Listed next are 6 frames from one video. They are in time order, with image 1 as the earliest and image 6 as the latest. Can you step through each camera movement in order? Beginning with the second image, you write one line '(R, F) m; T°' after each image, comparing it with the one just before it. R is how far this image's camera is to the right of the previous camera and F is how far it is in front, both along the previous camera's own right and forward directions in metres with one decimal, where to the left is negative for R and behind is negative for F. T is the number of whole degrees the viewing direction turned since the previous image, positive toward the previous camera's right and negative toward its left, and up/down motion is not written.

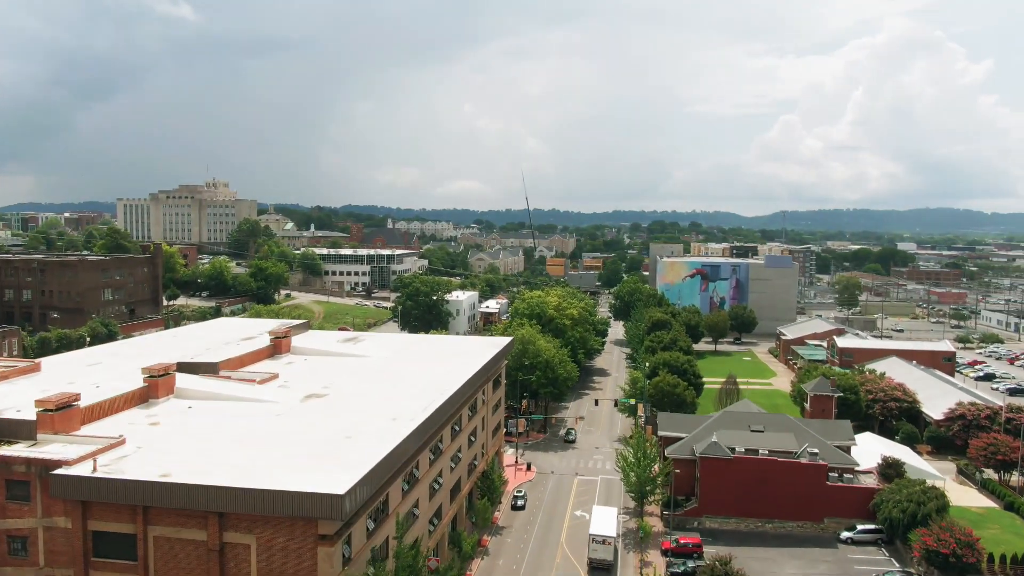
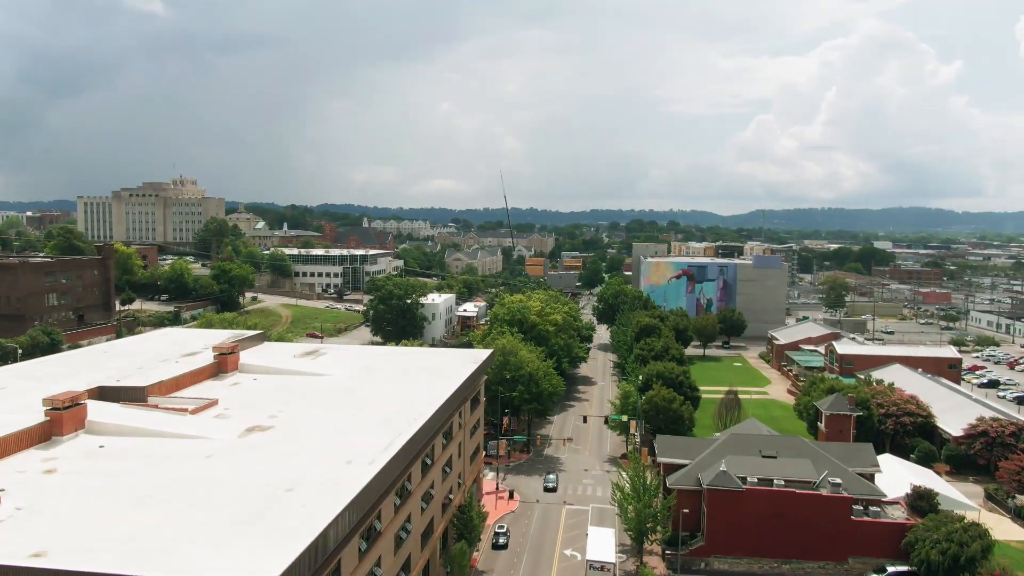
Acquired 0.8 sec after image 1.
(-0.1, +3.7) m; +2°
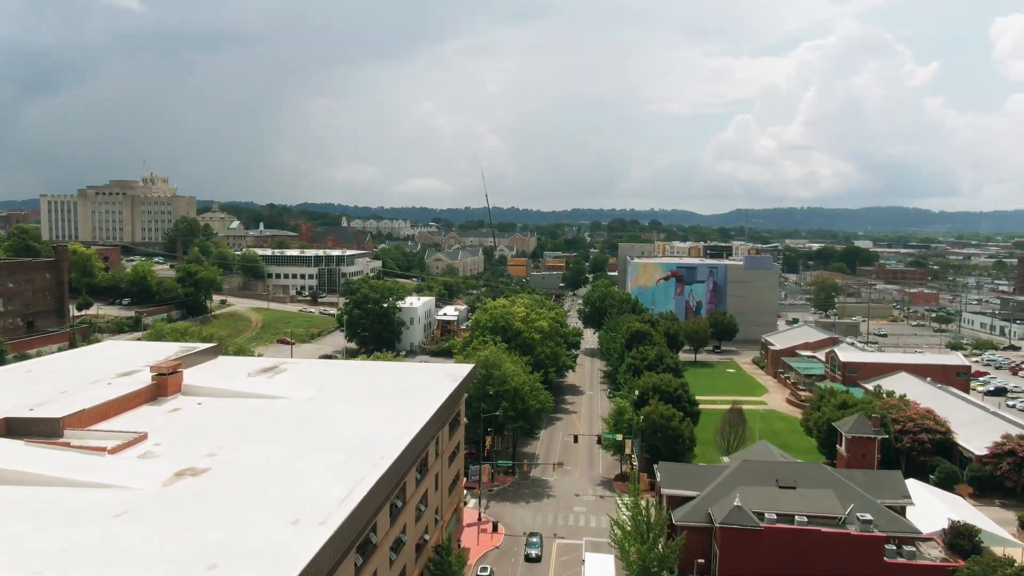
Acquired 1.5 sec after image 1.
(-0.1, +3.3) m; +1°
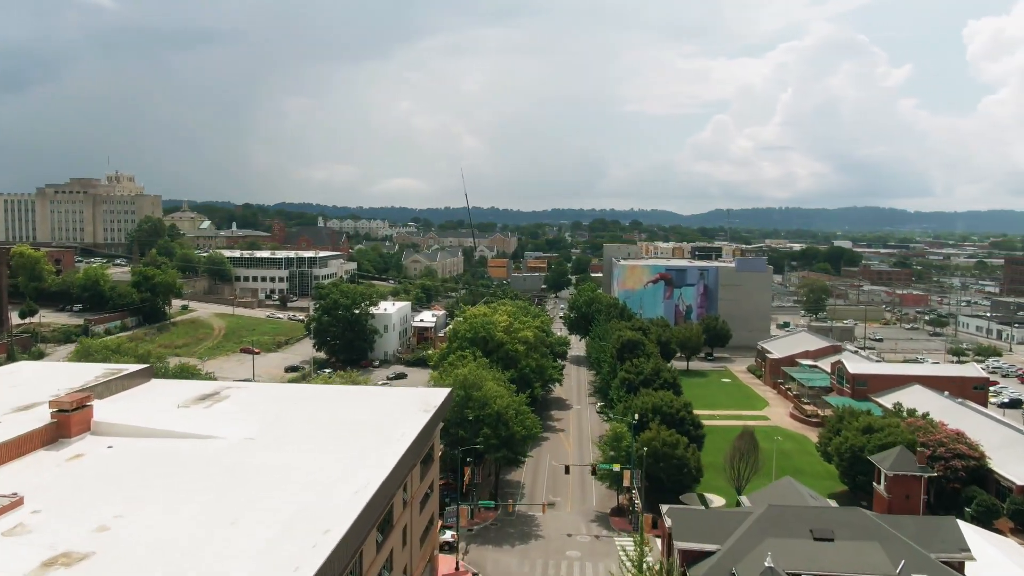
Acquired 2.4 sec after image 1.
(-0.1, +4.1) m; +1°
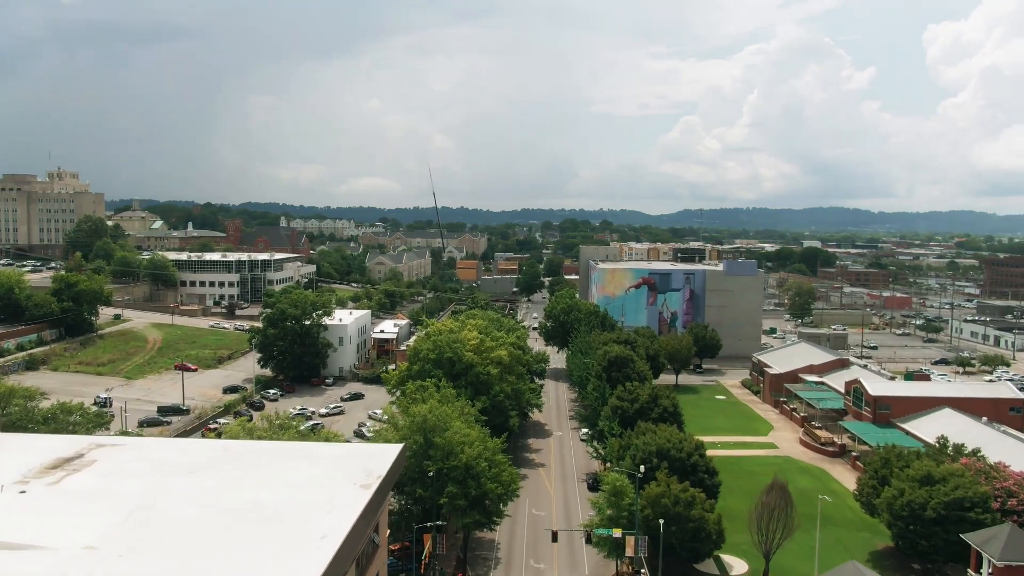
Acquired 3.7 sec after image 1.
(-0.1, +6.2) m; +2°
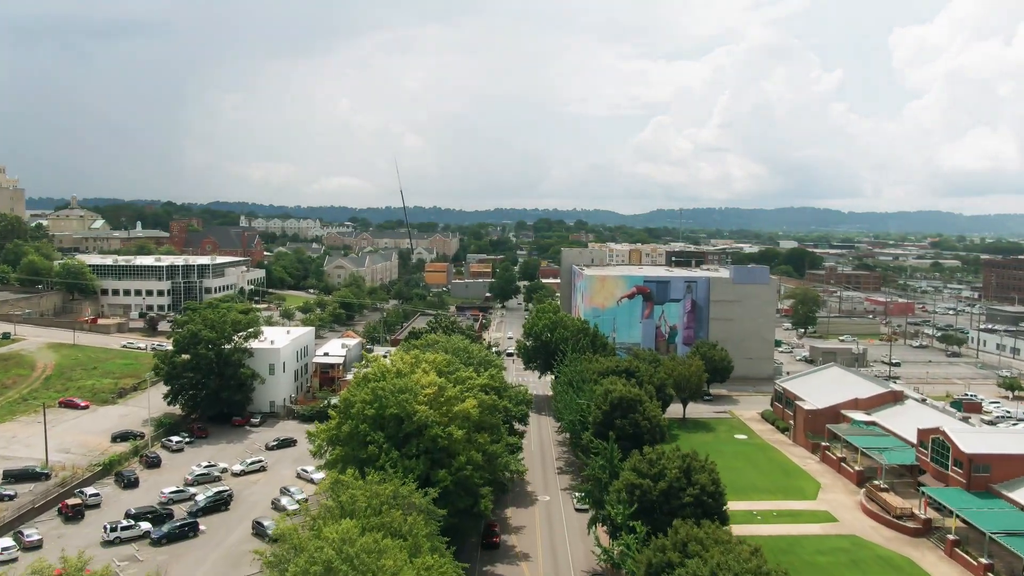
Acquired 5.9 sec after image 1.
(+0.1, +10.2) m; +2°
